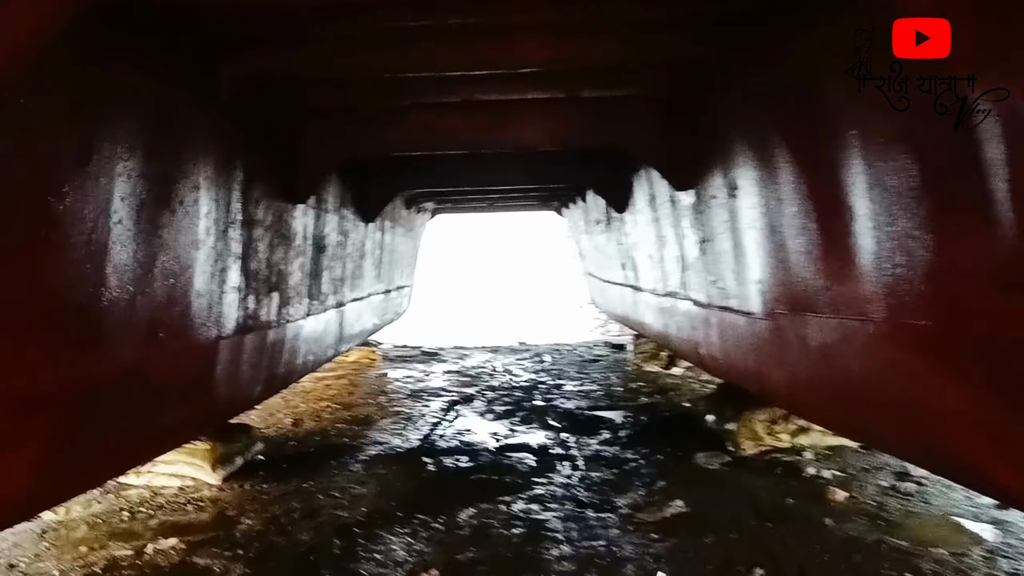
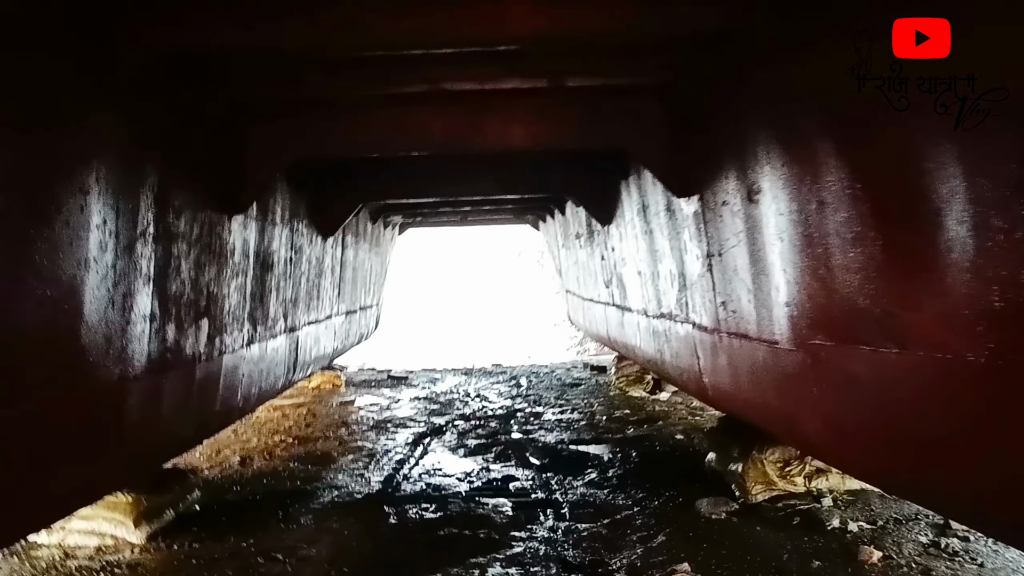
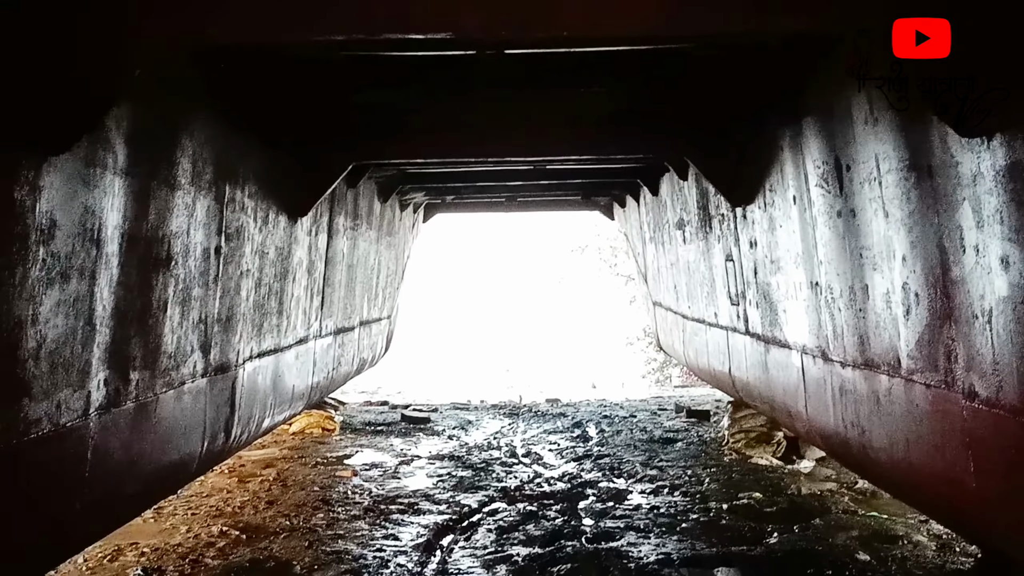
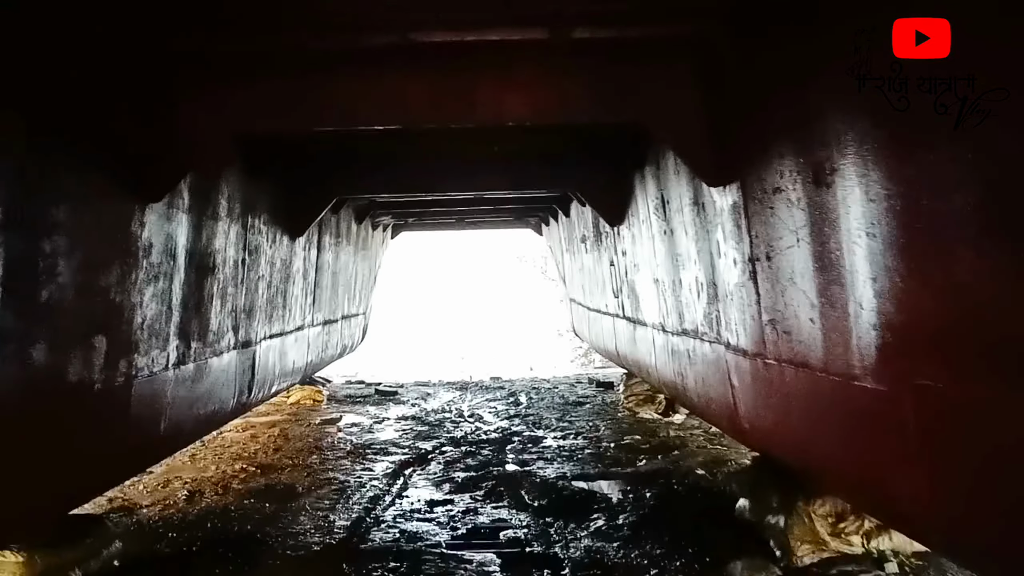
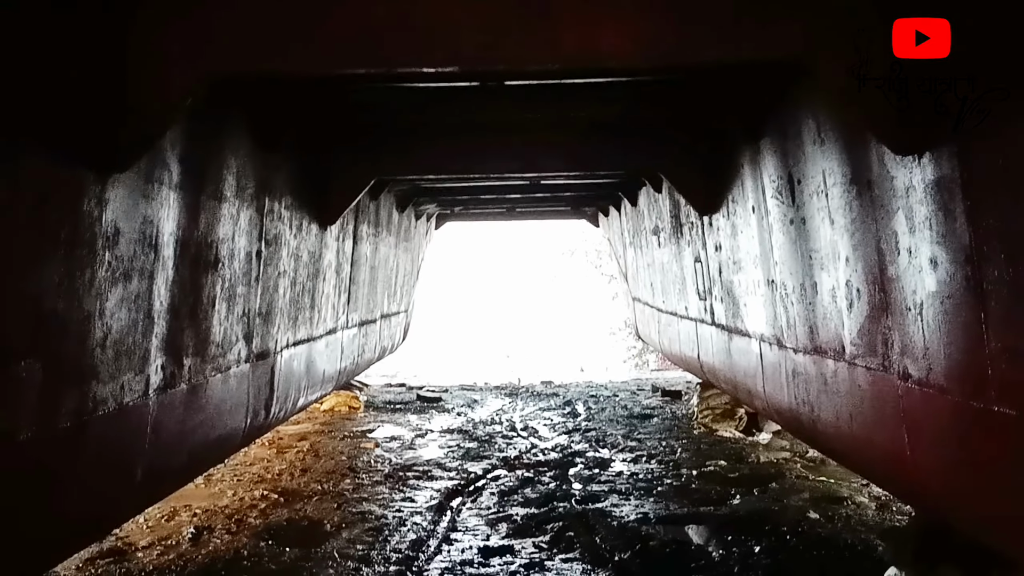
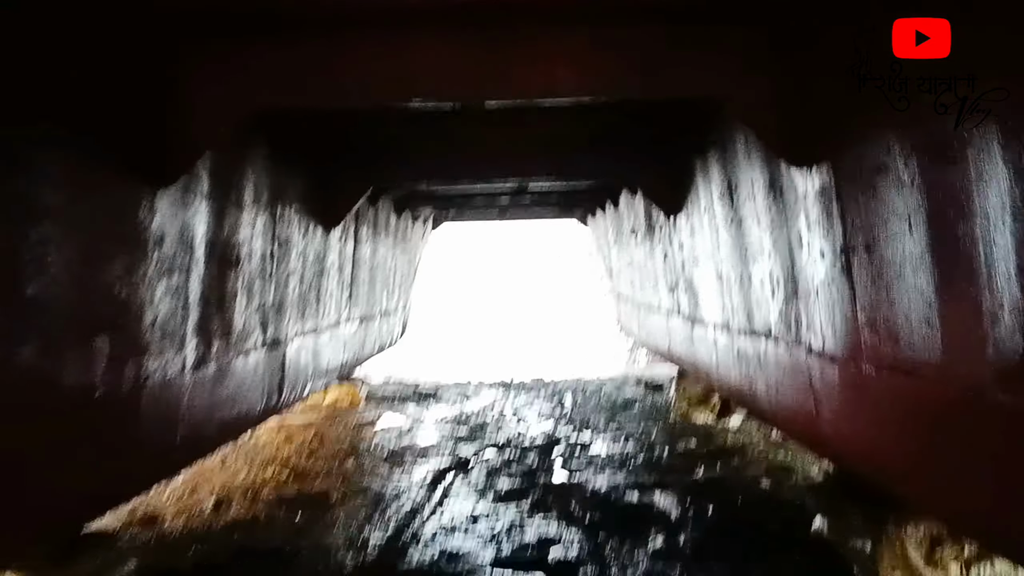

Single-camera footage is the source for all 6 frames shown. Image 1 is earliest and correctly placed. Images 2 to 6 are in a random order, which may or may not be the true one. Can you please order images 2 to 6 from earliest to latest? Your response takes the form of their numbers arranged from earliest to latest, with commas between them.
2, 4, 6, 5, 3
